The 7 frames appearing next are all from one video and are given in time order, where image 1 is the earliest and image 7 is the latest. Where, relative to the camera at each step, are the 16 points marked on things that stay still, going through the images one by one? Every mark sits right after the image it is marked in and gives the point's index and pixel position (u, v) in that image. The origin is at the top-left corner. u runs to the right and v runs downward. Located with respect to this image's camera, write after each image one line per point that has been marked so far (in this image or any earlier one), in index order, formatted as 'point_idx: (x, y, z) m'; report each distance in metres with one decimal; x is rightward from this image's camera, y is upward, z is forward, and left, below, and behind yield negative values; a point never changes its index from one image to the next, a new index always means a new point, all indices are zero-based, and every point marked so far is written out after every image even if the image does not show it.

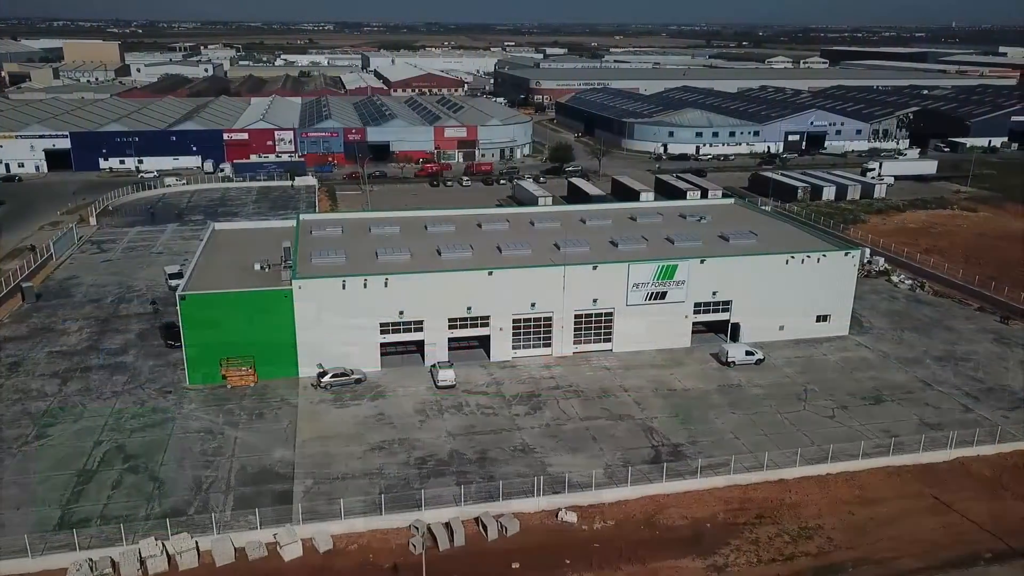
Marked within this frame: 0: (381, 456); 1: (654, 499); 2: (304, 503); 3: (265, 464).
0: (-3.1, -3.9, +19.1) m
1: (+3.2, -4.6, +17.6) m
2: (-4.3, -4.5, +17.1) m
3: (-5.6, -4.0, +18.6) m
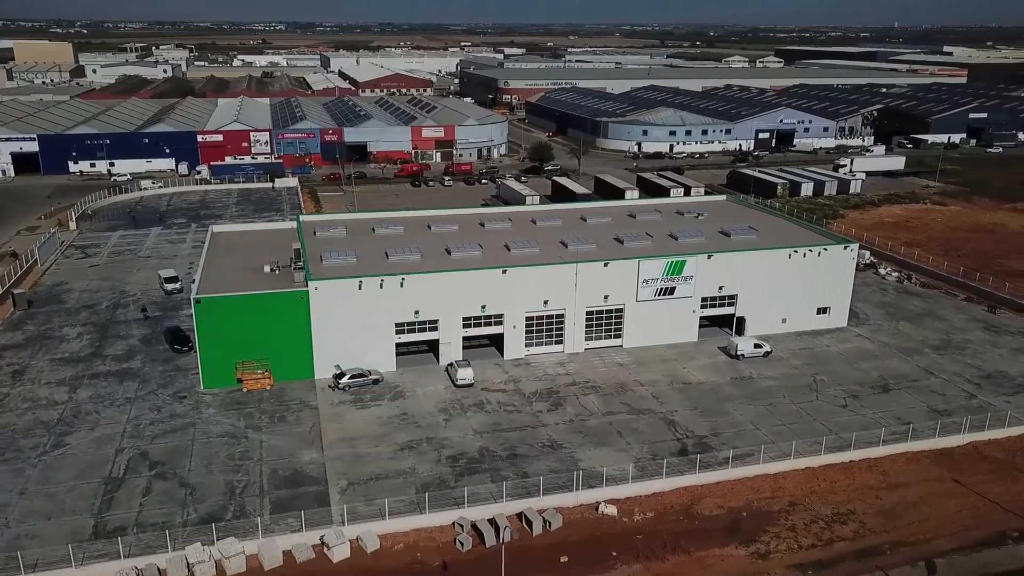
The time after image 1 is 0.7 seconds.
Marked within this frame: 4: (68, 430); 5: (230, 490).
0: (-2.4, -3.9, +19.0) m
1: (+3.9, -4.5, +17.9) m
2: (-3.5, -4.5, +17.0) m
3: (-4.9, -4.1, +18.5) m
4: (-10.9, -3.5, +19.9) m
5: (-6.1, -4.4, +17.6) m
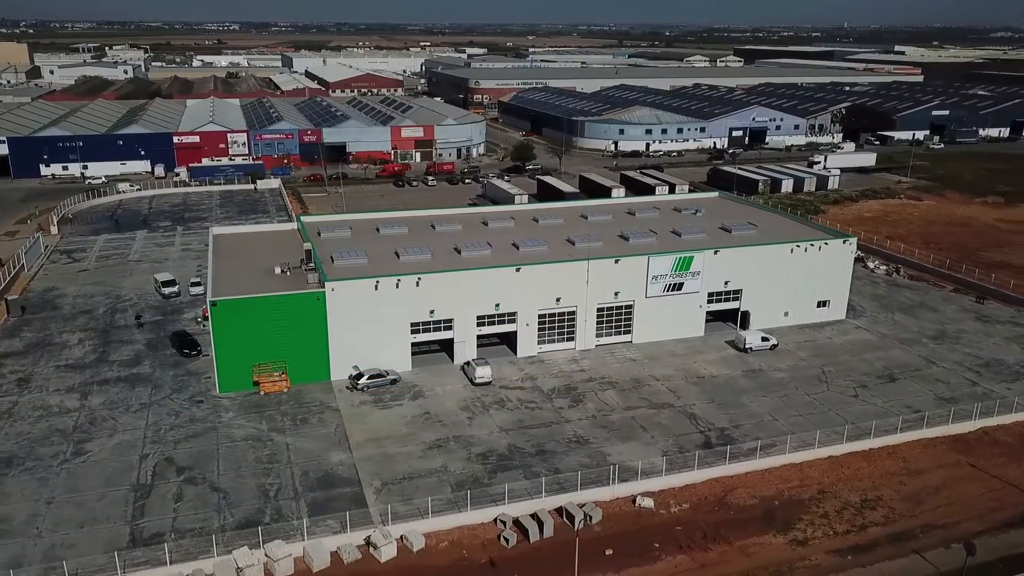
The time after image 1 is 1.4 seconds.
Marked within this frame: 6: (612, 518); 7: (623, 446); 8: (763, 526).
0: (-1.7, -3.9, +19.0) m
1: (+4.7, -4.3, +18.2) m
2: (-2.7, -4.5, +17.0) m
3: (-4.2, -4.1, +18.4) m
4: (-10.2, -3.6, +19.5) m
5: (-5.3, -4.4, +17.4) m
6: (+2.1, -4.7, +16.7) m
7: (+2.7, -3.8, +19.6) m
8: (+5.1, -4.8, +16.5) m
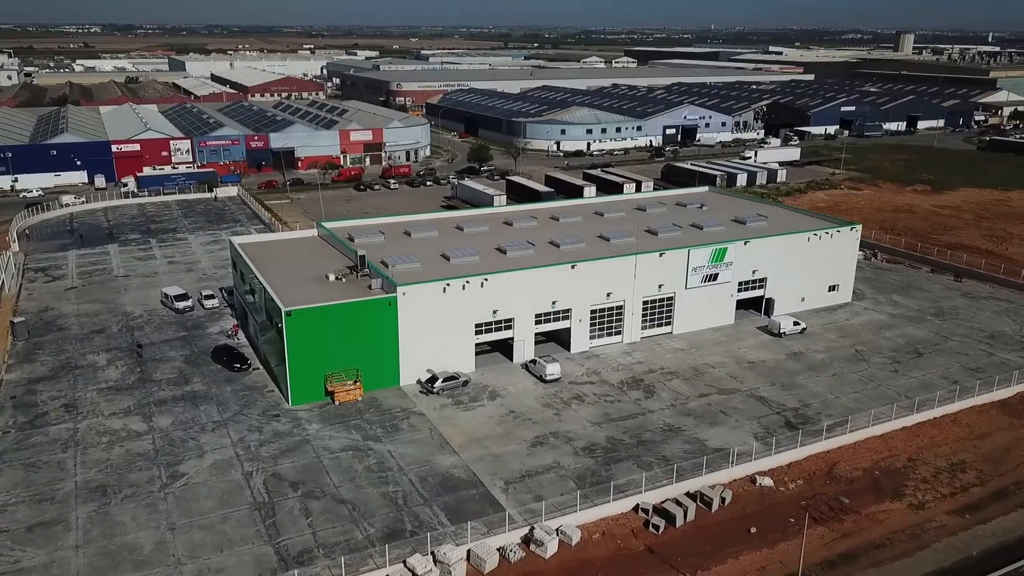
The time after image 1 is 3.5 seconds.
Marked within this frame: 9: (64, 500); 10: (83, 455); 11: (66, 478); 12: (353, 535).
0: (+0.8, -3.9, +19.2) m
1: (+7.3, -4.0, +19.2) m
2: (+0.1, -4.5, +17.0) m
3: (-1.6, -4.1, +18.2) m
4: (-7.7, -3.9, +18.6) m
5: (-2.5, -4.5, +17.1) m
6: (+4.9, -4.5, +17.4) m
7: (+5.1, -3.6, +20.3) m
8: (+8.0, -4.5, +17.6) m
9: (-9.3, -4.4, +16.9) m
10: (-9.9, -3.9, +18.8) m
11: (-9.8, -4.2, +17.8) m
12: (-3.1, -4.8, +15.9) m
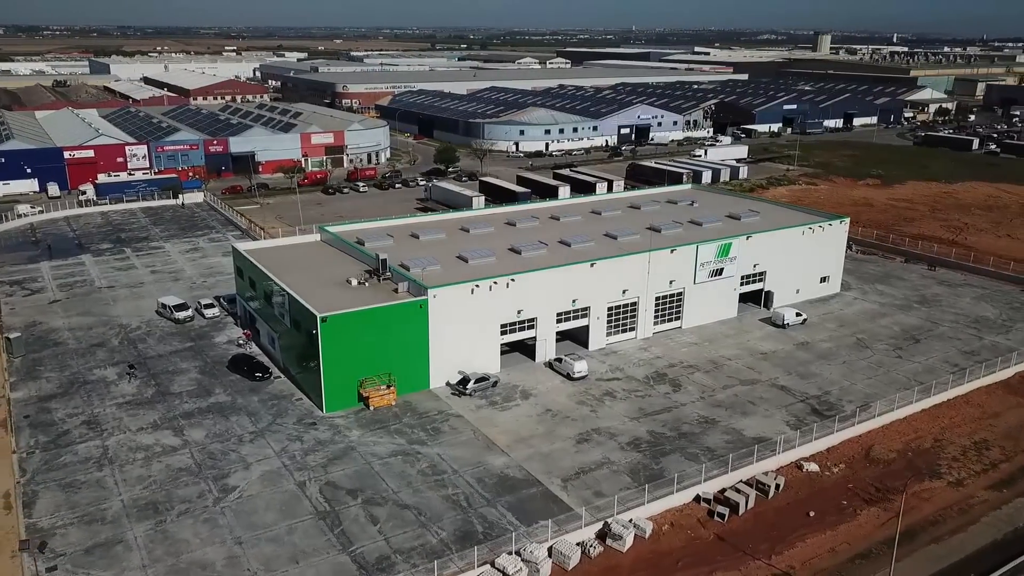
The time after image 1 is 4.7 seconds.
0: (+2.0, -3.8, +19.5) m
1: (+8.4, -3.8, +20.0) m
2: (+1.4, -4.5, +17.2) m
3: (-0.3, -4.2, +18.3) m
4: (-6.5, -4.1, +18.1) m
5: (-1.2, -4.5, +17.1) m
6: (+6.2, -4.4, +18.0) m
7: (+6.1, -3.4, +20.9) m
8: (+9.2, -4.2, +18.5) m
9: (-8.0, -4.7, +16.3) m
10: (-8.7, -4.1, +18.1) m
11: (-8.5, -4.4, +17.1) m
12: (-1.7, -4.9, +15.8) m
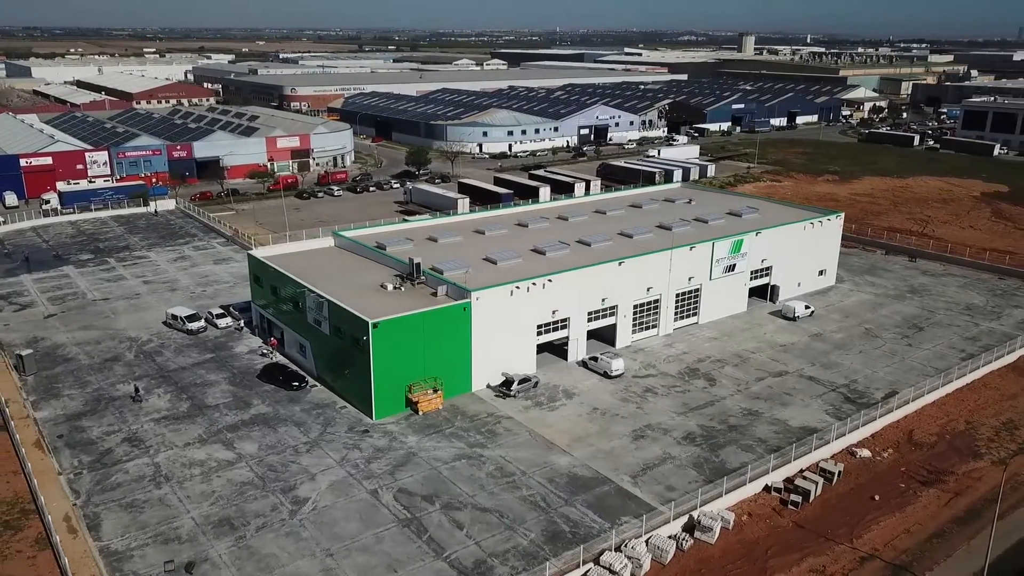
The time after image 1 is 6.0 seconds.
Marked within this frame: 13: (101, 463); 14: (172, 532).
0: (+3.4, -3.8, +19.8) m
1: (+9.7, -3.6, +20.8) m
2: (+3.1, -4.5, +17.5) m
3: (+1.2, -4.2, +18.4) m
4: (-4.9, -4.3, +17.7) m
5: (+0.5, -4.6, +17.1) m
6: (+7.8, -4.2, +18.6) m
7: (+7.4, -3.3, +21.6) m
8: (+10.7, -4.0, +19.4) m
9: (-6.2, -4.9, +15.8) m
10: (-7.1, -4.3, +17.5) m
11: (-6.8, -4.6, +16.6) m
12: (+0.1, -4.9, +15.9) m
13: (-9.4, -4.0, +18.5) m
14: (-6.7, -4.8, +16.0) m
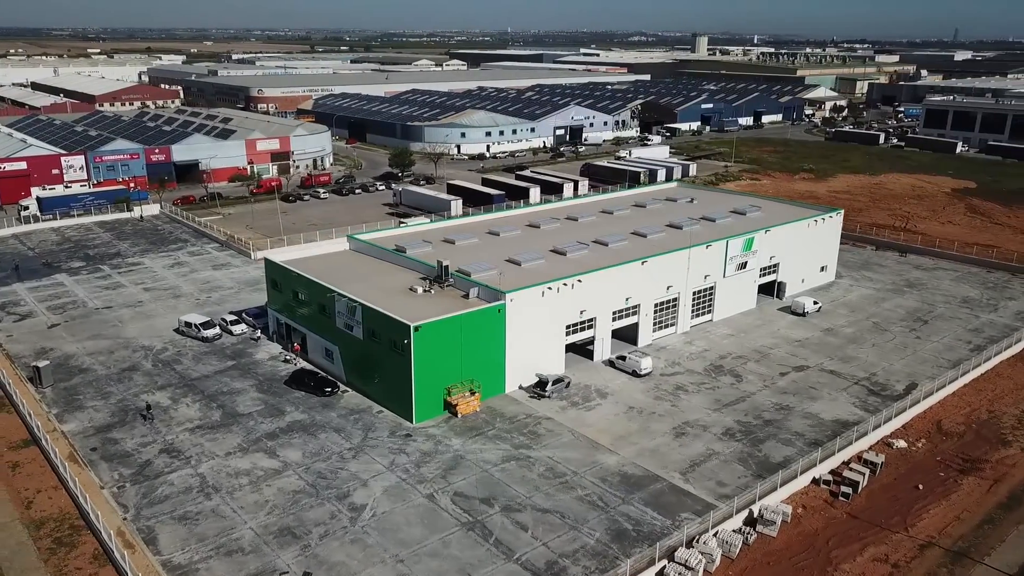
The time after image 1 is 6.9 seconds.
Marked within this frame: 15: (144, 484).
0: (+4.5, -3.7, +20.0) m
1: (+10.7, -3.4, +21.4) m
2: (+4.3, -4.4, +17.7) m
3: (+2.4, -4.2, +18.5) m
4: (-3.7, -4.4, +17.5) m
5: (+1.7, -4.6, +17.2) m
6: (+8.9, -4.1, +19.1) m
7: (+8.3, -3.2, +22.0) m
8: (+11.8, -3.8, +20.0) m
9: (-4.9, -5.0, +15.5) m
10: (-5.9, -4.5, +17.2) m
11: (-5.5, -4.8, +16.3) m
12: (+1.4, -5.0, +15.9) m
13: (-8.2, -4.2, +18.1) m
14: (-5.4, -4.9, +15.7) m
15: (-8.1, -4.3, +17.8) m
